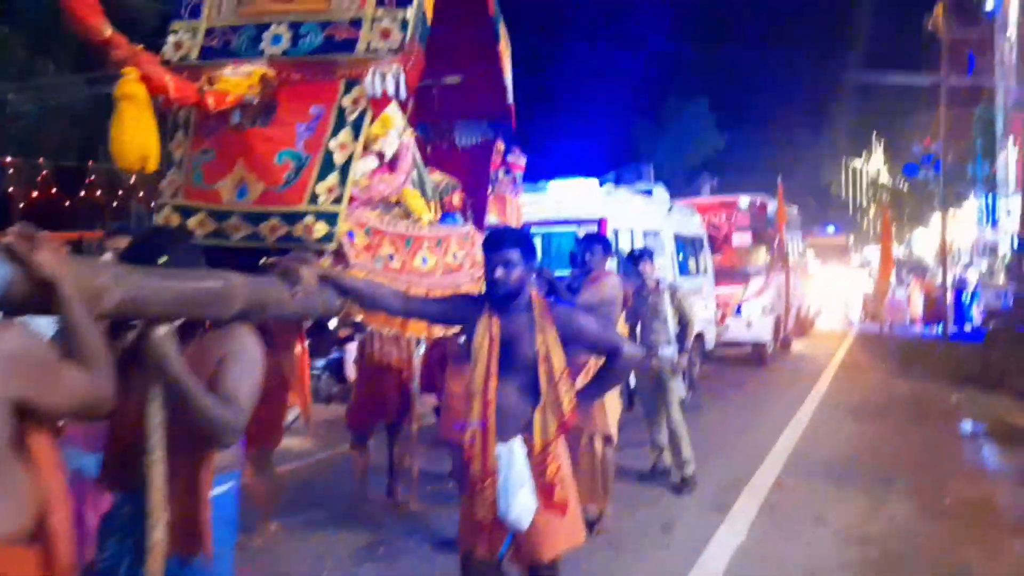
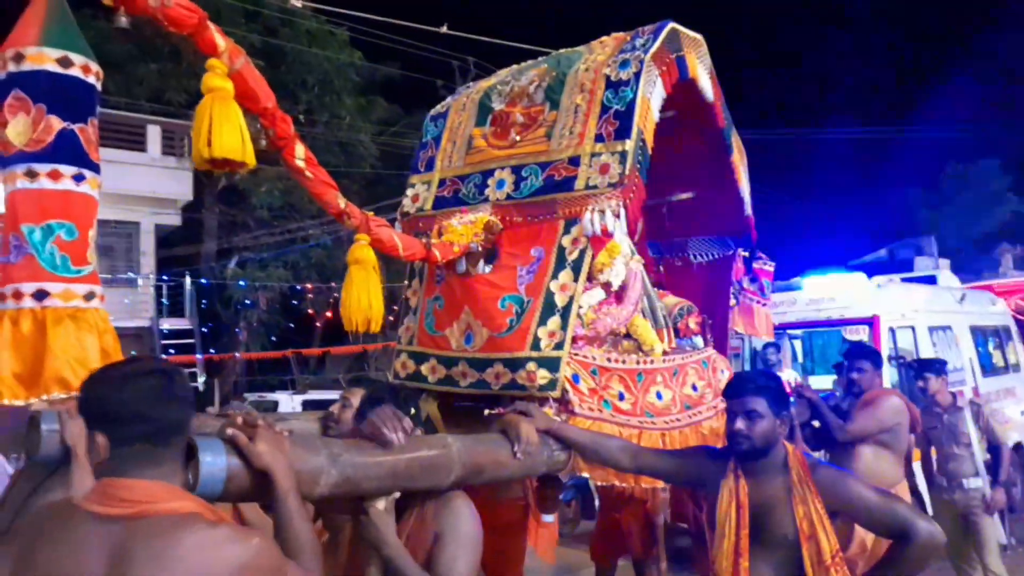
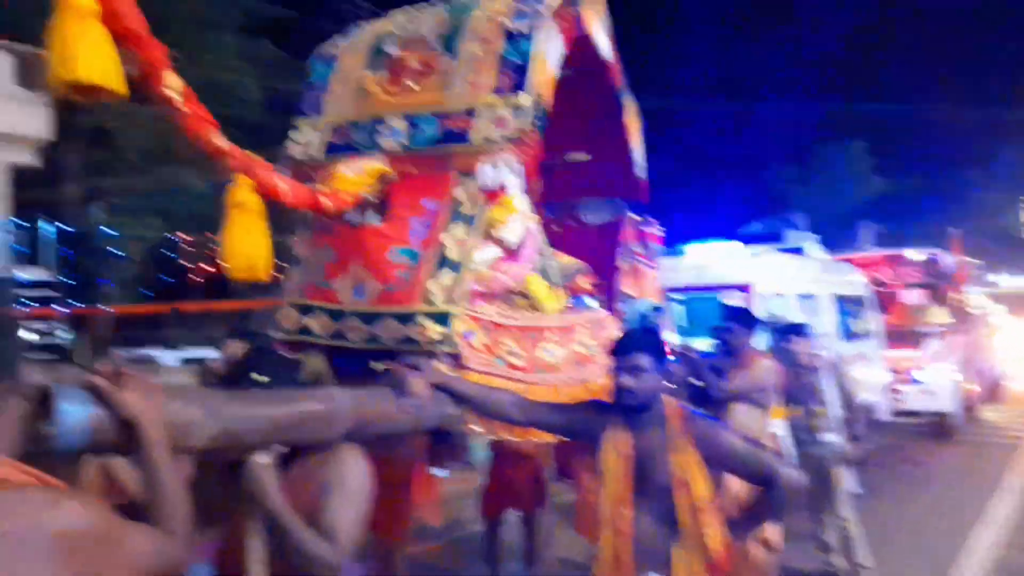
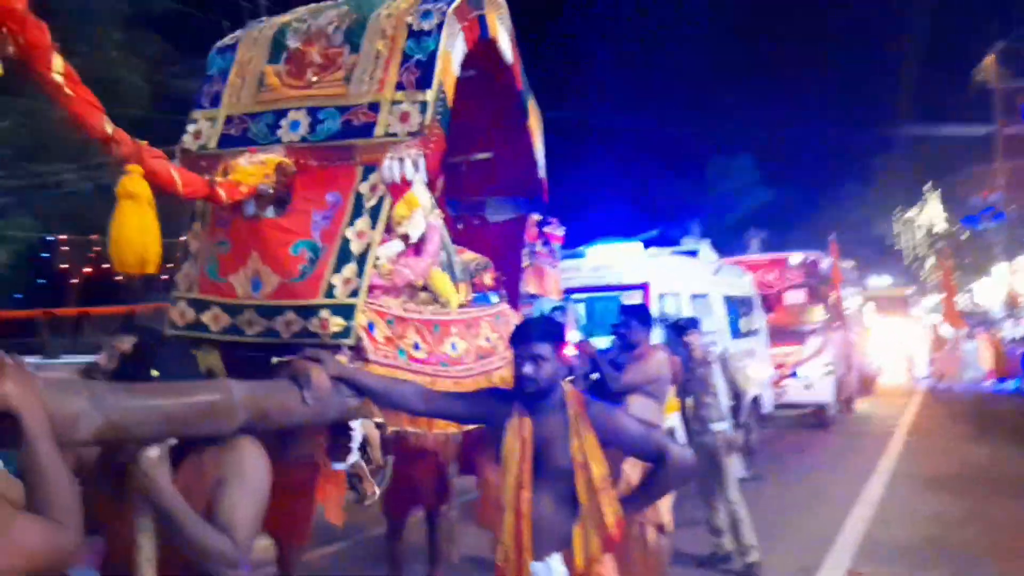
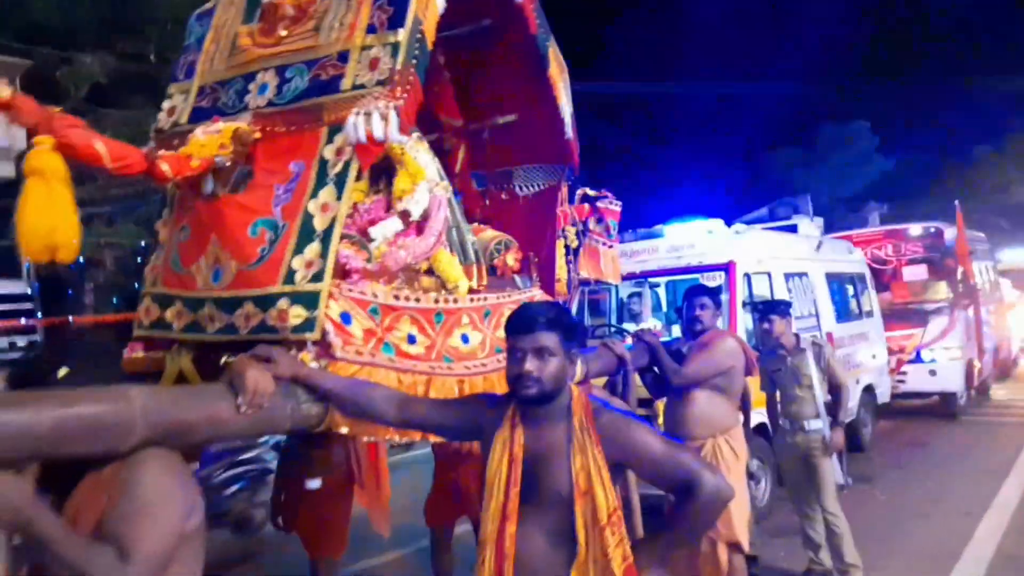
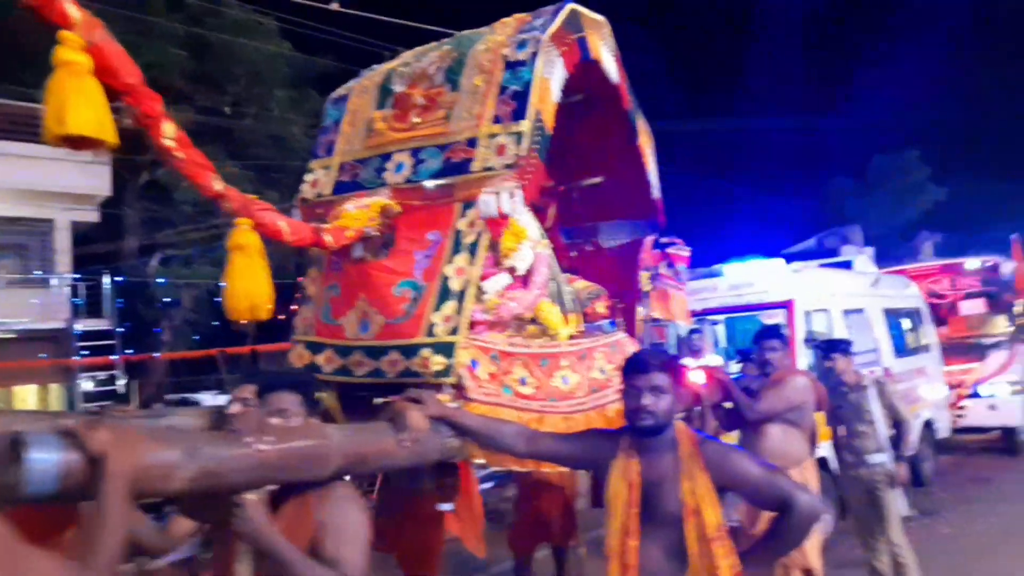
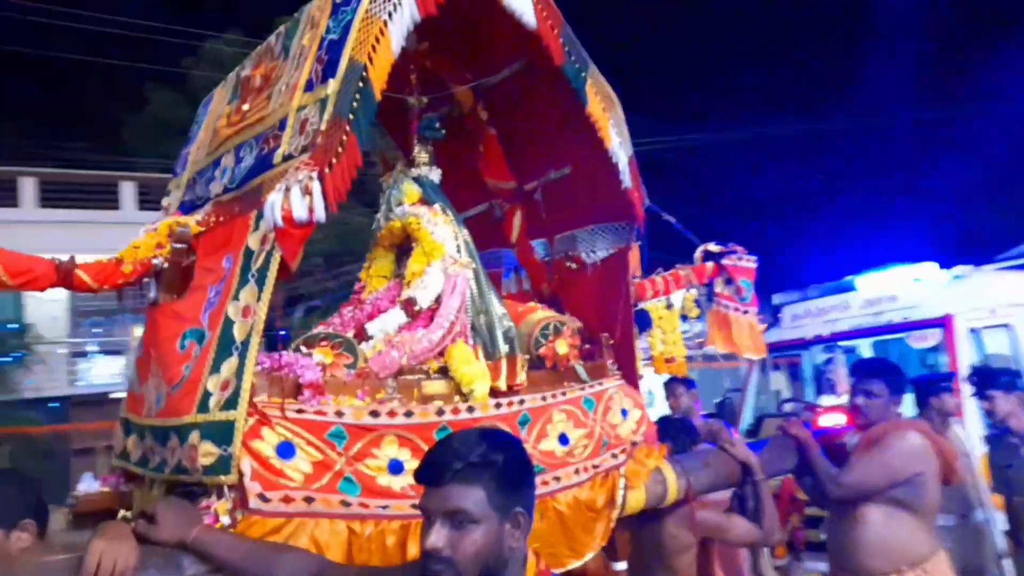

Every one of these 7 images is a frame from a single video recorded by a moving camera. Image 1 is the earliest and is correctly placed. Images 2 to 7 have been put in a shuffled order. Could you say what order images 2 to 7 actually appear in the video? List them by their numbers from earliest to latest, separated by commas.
4, 3, 2, 6, 5, 7
